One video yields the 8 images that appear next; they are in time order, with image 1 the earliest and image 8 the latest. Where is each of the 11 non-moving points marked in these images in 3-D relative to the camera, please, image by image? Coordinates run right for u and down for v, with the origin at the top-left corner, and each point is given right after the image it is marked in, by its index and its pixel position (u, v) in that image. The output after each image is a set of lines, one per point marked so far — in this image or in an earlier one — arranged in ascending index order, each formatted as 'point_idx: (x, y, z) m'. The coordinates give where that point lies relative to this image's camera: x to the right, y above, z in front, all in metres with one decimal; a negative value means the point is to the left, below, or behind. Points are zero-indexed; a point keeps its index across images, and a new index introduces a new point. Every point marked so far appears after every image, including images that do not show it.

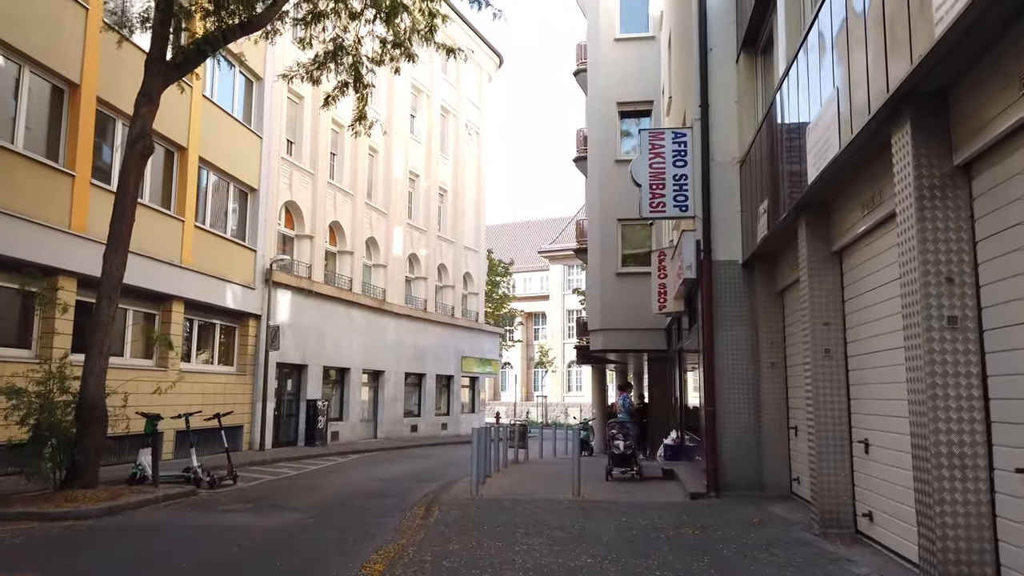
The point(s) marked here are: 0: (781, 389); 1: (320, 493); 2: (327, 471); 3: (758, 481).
0: (+4.0, -1.5, +11.2) m
1: (-3.5, -3.8, +13.7) m
2: (-4.7, -4.7, +19.2) m
3: (+3.7, -2.9, +11.3) m
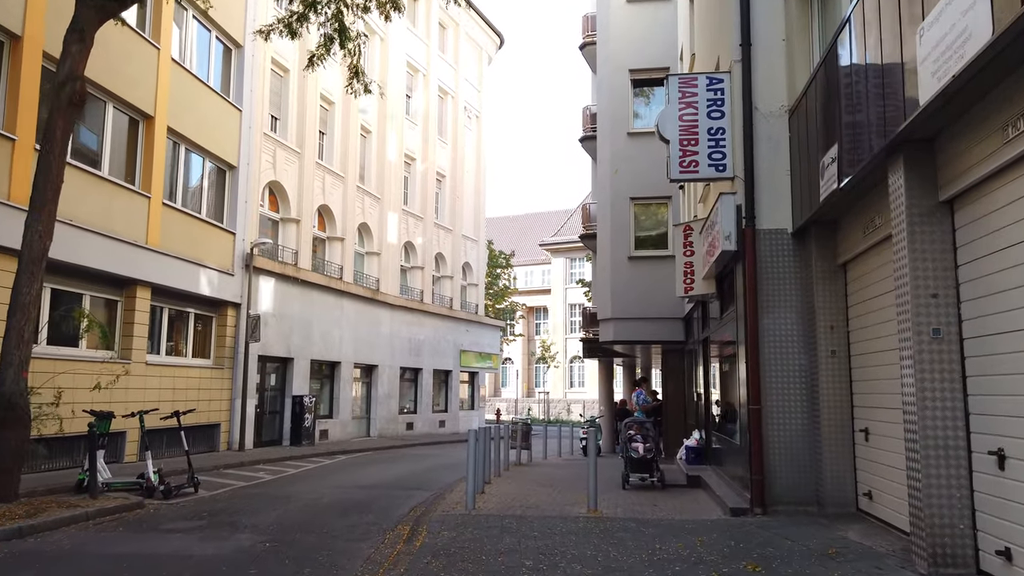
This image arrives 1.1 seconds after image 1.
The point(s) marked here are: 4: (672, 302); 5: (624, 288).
0: (+4.1, -1.2, +9.2) m
1: (-3.4, -3.4, +11.7) m
2: (-4.7, -4.3, +17.2) m
3: (+3.8, -2.6, +9.3) m
4: (+4.2, -0.4, +19.6) m
5: (+2.9, 0.0, +19.8) m
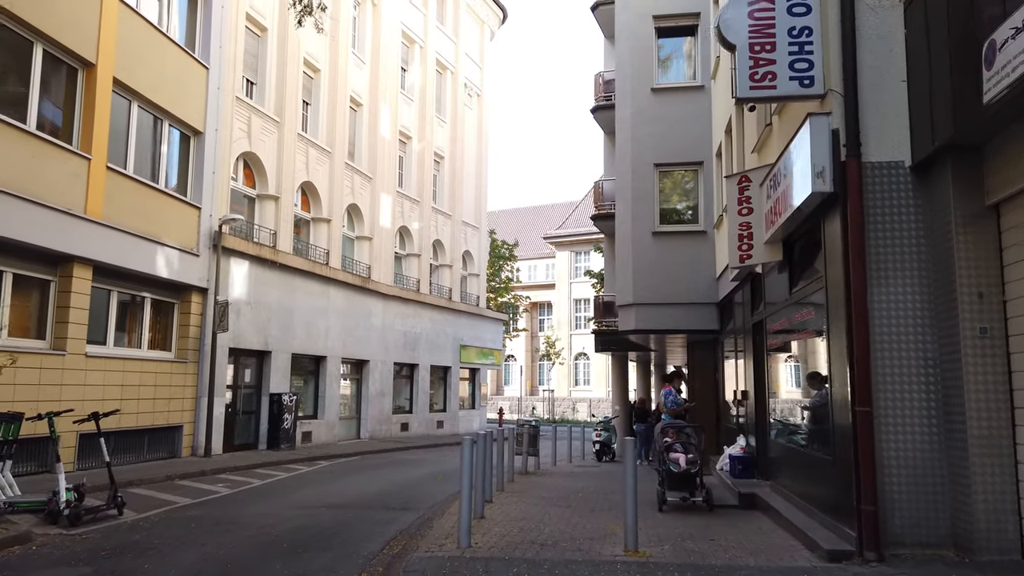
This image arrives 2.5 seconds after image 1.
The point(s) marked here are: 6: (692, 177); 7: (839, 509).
0: (+4.2, -0.8, +6.4) m
1: (-3.4, -3.0, +9.0) m
2: (-4.5, -3.9, +14.5) m
3: (+3.9, -2.2, +6.6) m
4: (+4.3, +0.1, +16.8) m
5: (+3.1, +0.4, +17.0) m
6: (+4.2, +2.6, +17.4) m
7: (+3.3, -2.2, +7.6) m
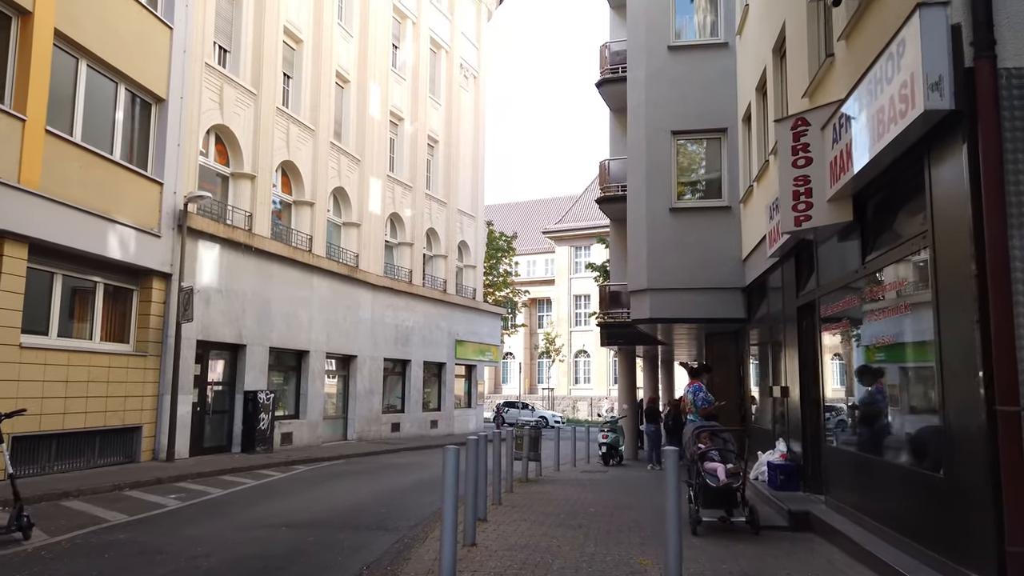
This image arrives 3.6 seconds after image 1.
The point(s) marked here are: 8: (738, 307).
0: (+4.2, -0.4, +4.5) m
1: (-3.4, -2.6, +7.0) m
2: (-4.6, -3.5, +12.5) m
3: (+3.9, -1.8, +4.6) m
4: (+4.3, +0.4, +14.8) m
5: (+3.0, +0.8, +15.1) m
6: (+4.1, +2.9, +15.4) m
7: (+3.3, -1.9, +5.6) m
8: (+4.5, -0.4, +14.8) m
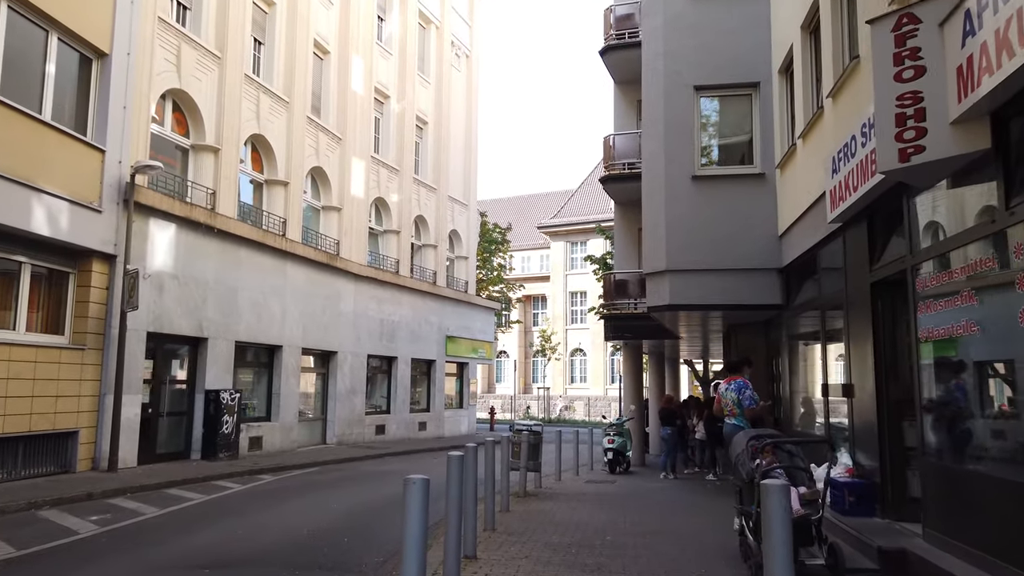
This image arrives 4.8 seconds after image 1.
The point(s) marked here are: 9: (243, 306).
0: (+4.2, -0.1, +2.3) m
1: (-3.4, -2.3, +4.7) m
2: (-4.6, -3.2, +10.2) m
3: (+3.9, -1.5, +2.4) m
4: (+4.2, +0.7, +12.6) m
5: (+3.0, +1.1, +12.9) m
6: (+4.1, +3.2, +13.2) m
7: (+3.3, -1.6, +3.4) m
8: (+4.4, -0.1, +12.6) m
9: (-7.0, -0.4, +19.4) m
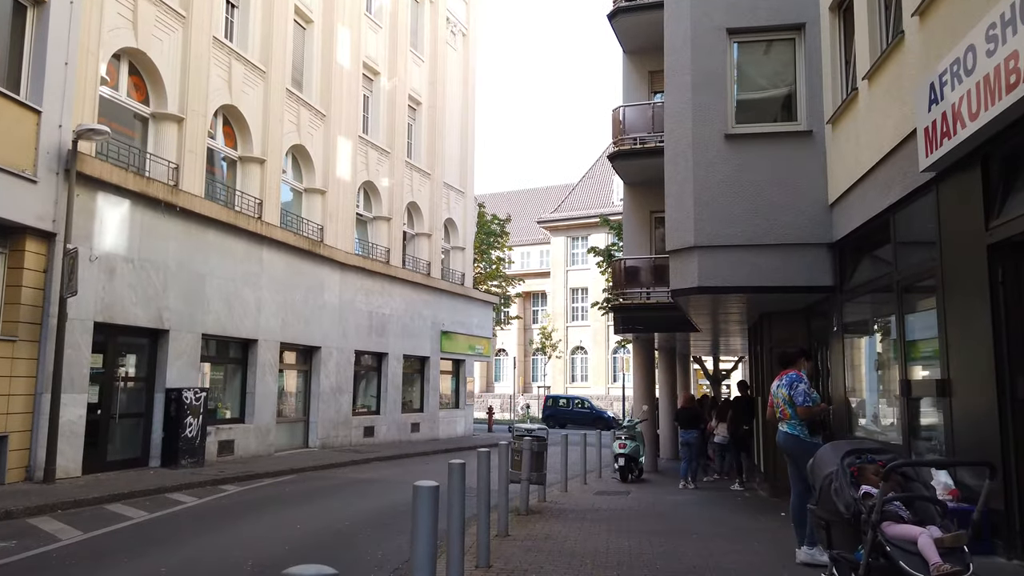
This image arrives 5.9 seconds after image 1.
0: (+4.2, +0.2, +0.3) m
1: (-3.4, -2.0, +2.7) m
2: (-4.6, -2.9, +8.2) m
3: (+3.9, -1.2, +0.4) m
4: (+4.2, +1.0, +10.6) m
5: (+3.0, +1.4, +10.9) m
6: (+4.1, +3.5, +11.2) m
7: (+3.4, -1.3, +1.4) m
8: (+4.4, +0.2, +10.6) m
9: (-7.0, -0.1, +17.4) m
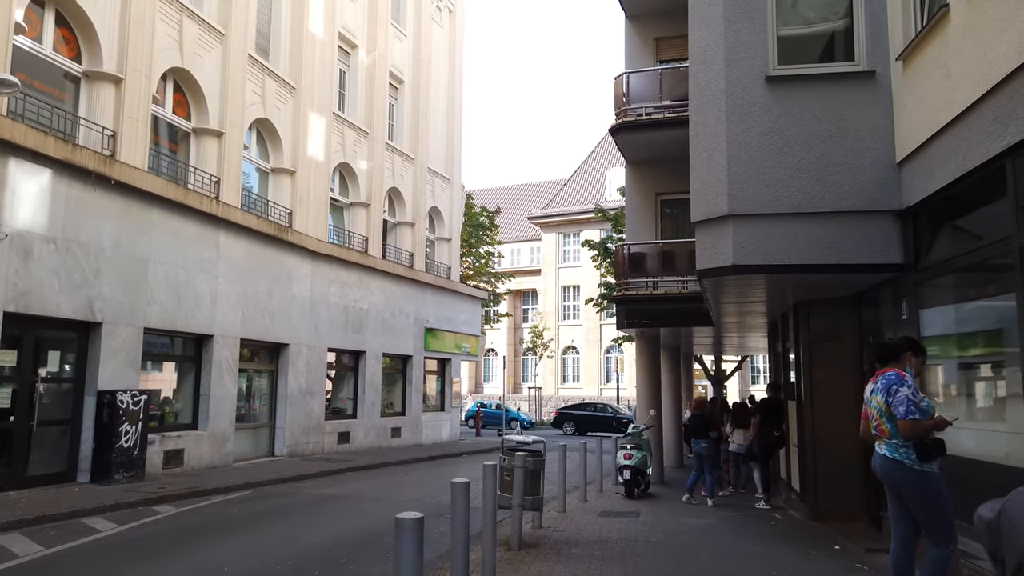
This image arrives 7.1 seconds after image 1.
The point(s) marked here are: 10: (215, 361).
0: (+4.2, +0.4, -1.8) m
1: (-3.4, -1.8, +0.5) m
2: (-4.7, -2.7, +6.0) m
3: (+3.9, -1.0, -1.7) m
4: (+4.1, +1.3, +8.5) m
5: (+2.8, +1.6, +8.8) m
6: (+3.9, +3.8, +9.1) m
7: (+3.4, -1.0, -0.7) m
8: (+4.3, +0.5, +8.5) m
9: (-7.2, +0.1, +15.1) m
10: (-6.8, -1.7, +17.1) m
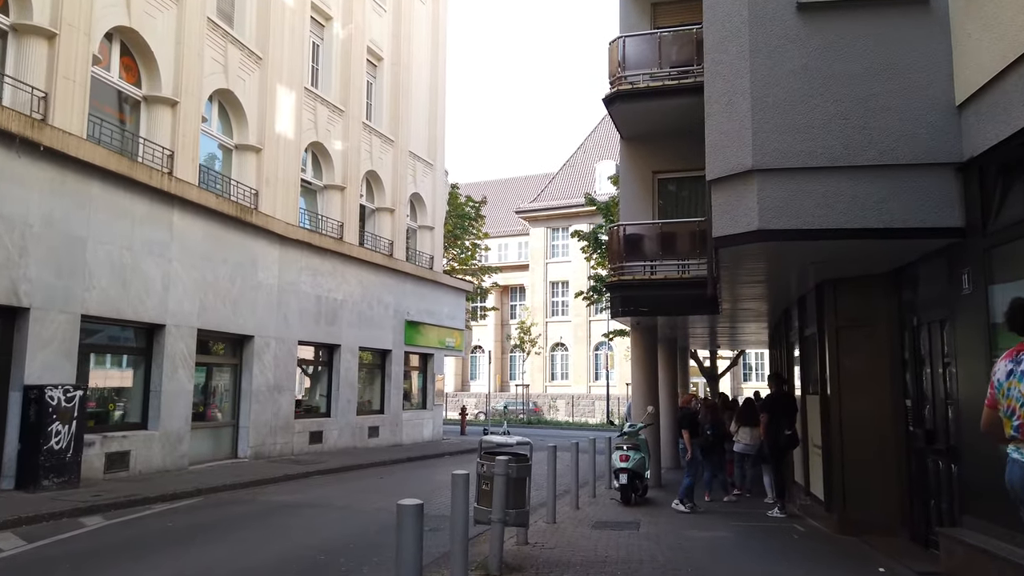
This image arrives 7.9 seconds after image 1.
0: (+4.2, +0.7, -3.3) m
1: (-3.4, -1.5, -1.0) m
2: (-4.9, -2.4, +4.4) m
3: (+3.9, -0.7, -3.1) m
4: (+3.9, +1.6, +7.1) m
5: (+2.7, +1.9, +7.3) m
6: (+3.7, +4.1, +7.6) m
7: (+3.3, -0.8, -2.2) m
8: (+4.1, +0.8, +7.0) m
9: (-7.5, +0.4, +13.5) m
10: (-7.1, -1.3, +15.5) m
